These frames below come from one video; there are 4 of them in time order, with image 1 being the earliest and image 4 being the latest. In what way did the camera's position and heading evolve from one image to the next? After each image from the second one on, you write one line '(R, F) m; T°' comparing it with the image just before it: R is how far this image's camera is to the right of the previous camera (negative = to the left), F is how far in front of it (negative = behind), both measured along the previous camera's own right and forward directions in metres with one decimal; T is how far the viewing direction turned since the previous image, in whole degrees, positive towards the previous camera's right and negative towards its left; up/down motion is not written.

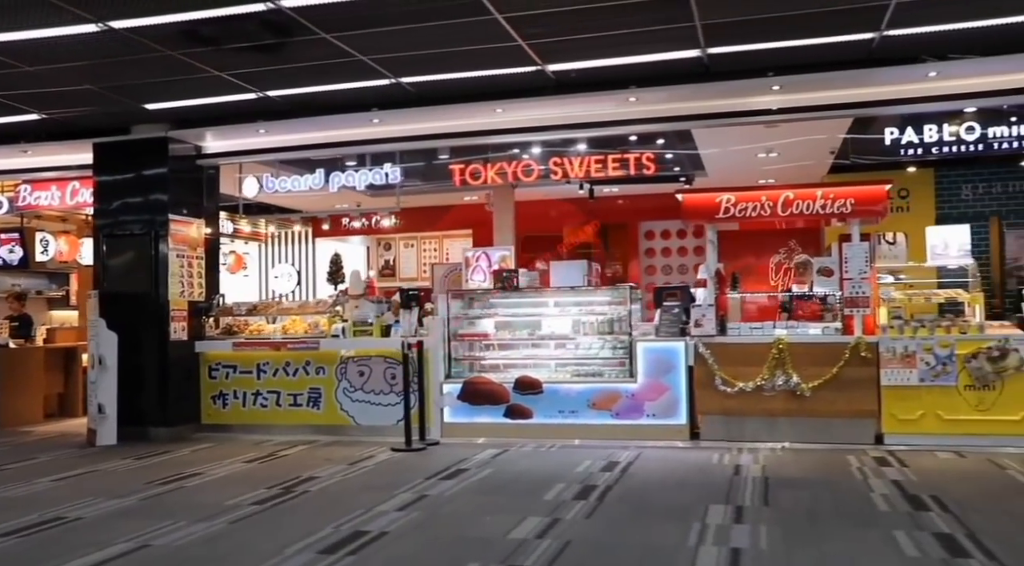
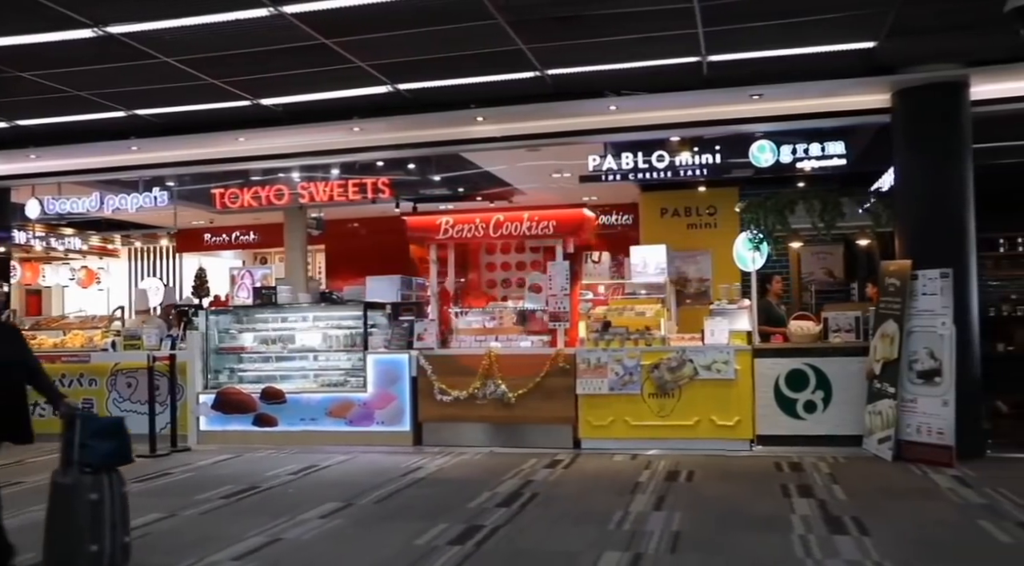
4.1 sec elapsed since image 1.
(+2.2, -0.6) m; +1°
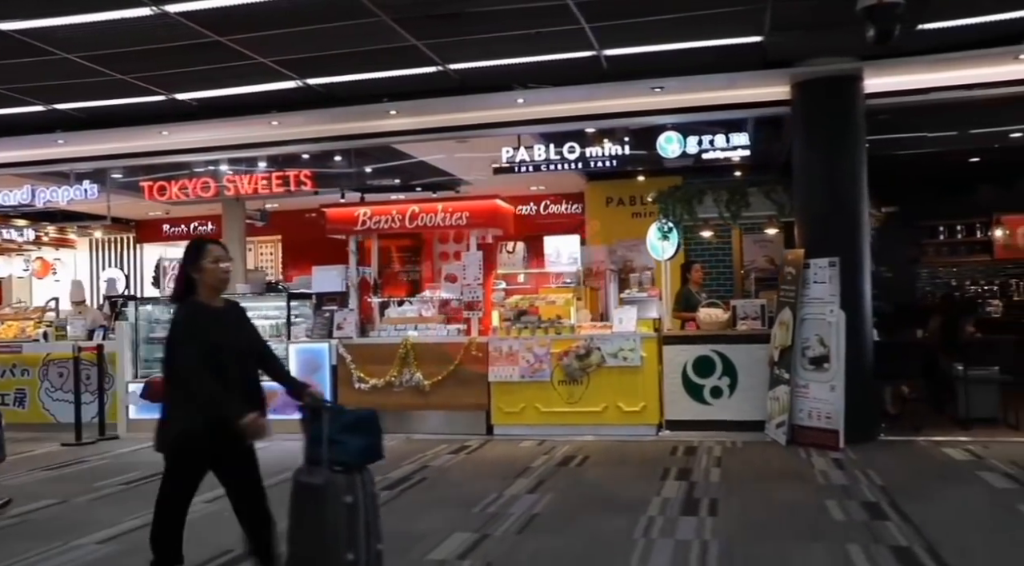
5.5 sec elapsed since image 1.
(+0.7, -0.2) m; 0°
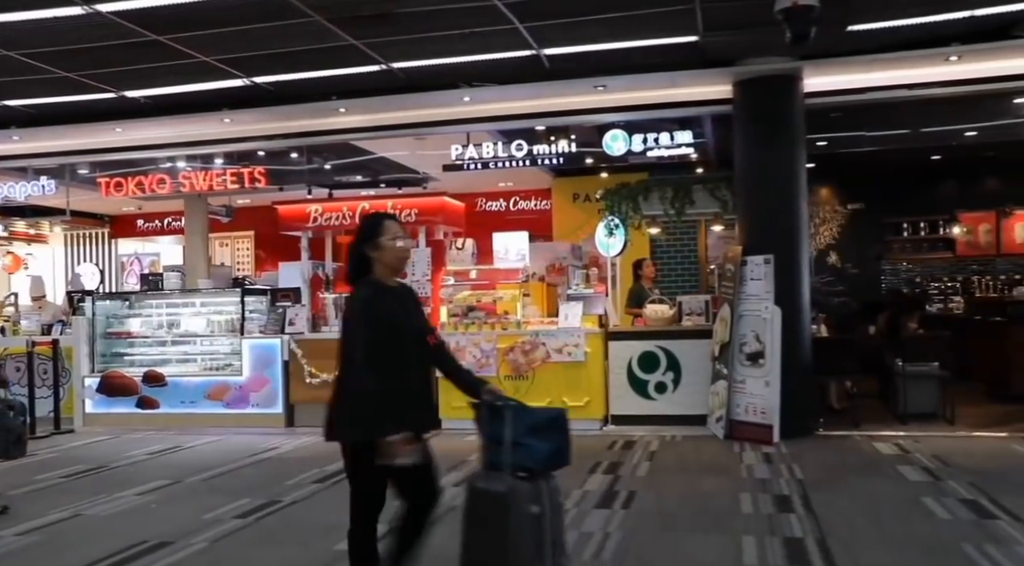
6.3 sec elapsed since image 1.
(+0.4, -0.1) m; 0°
